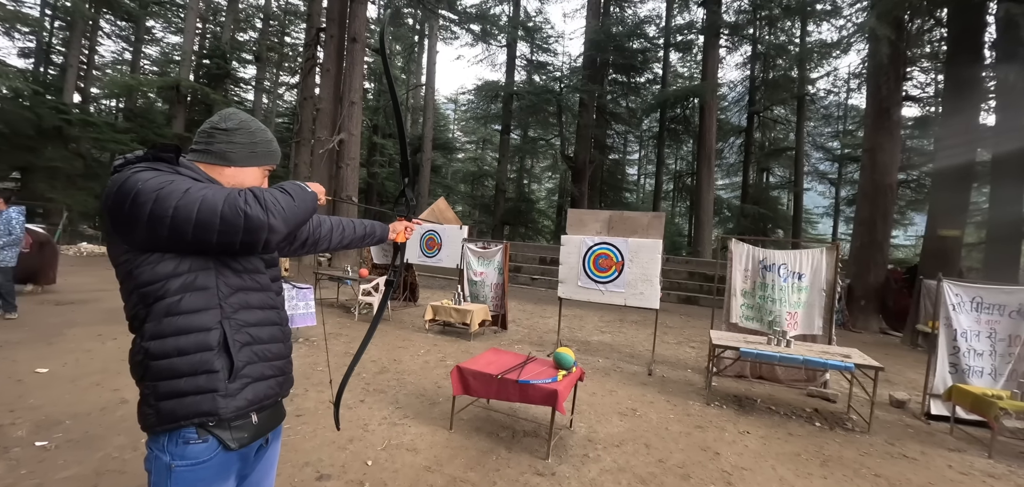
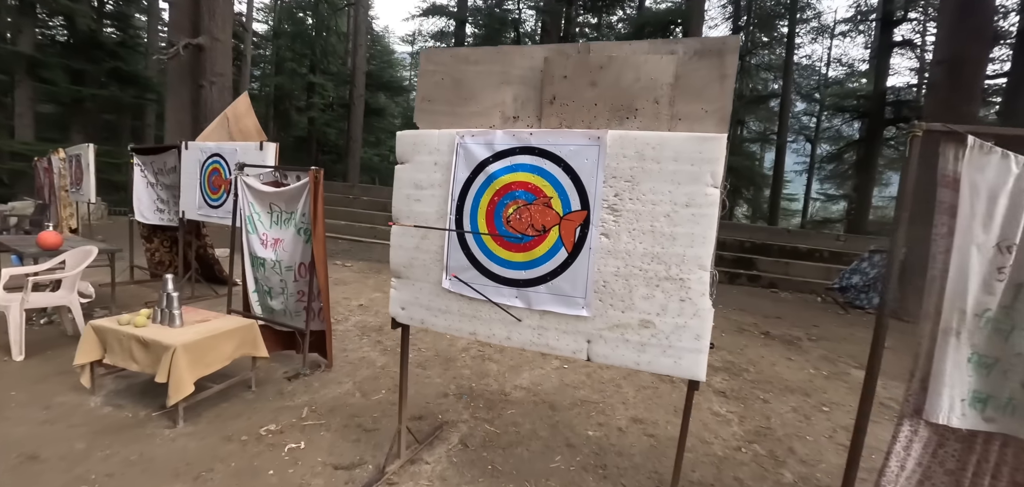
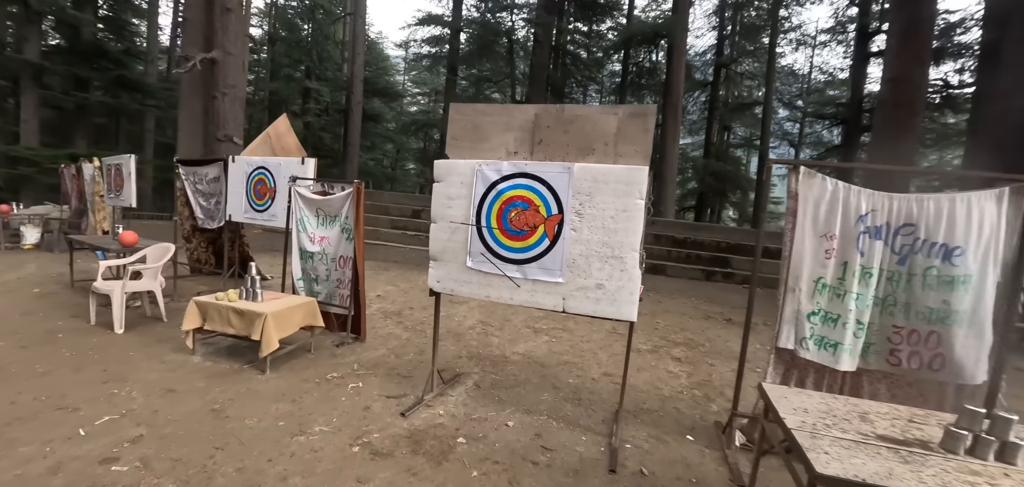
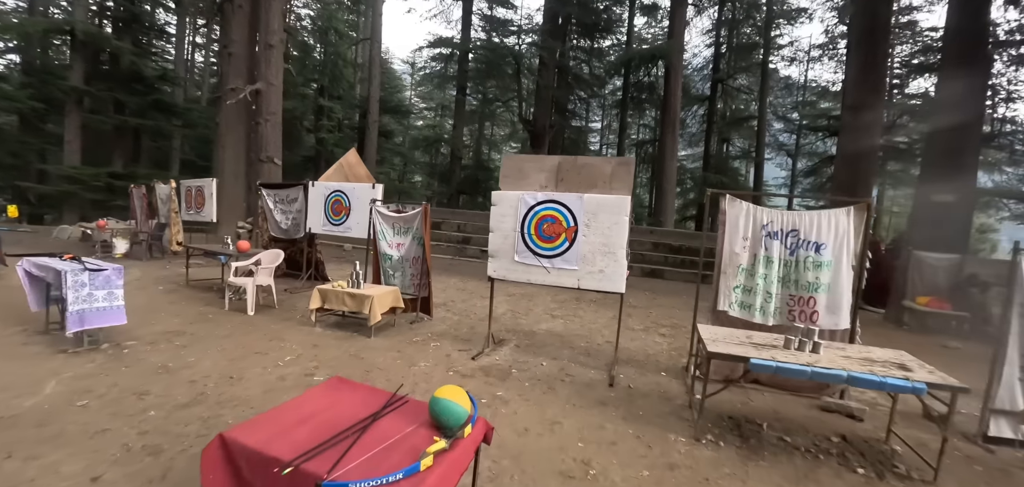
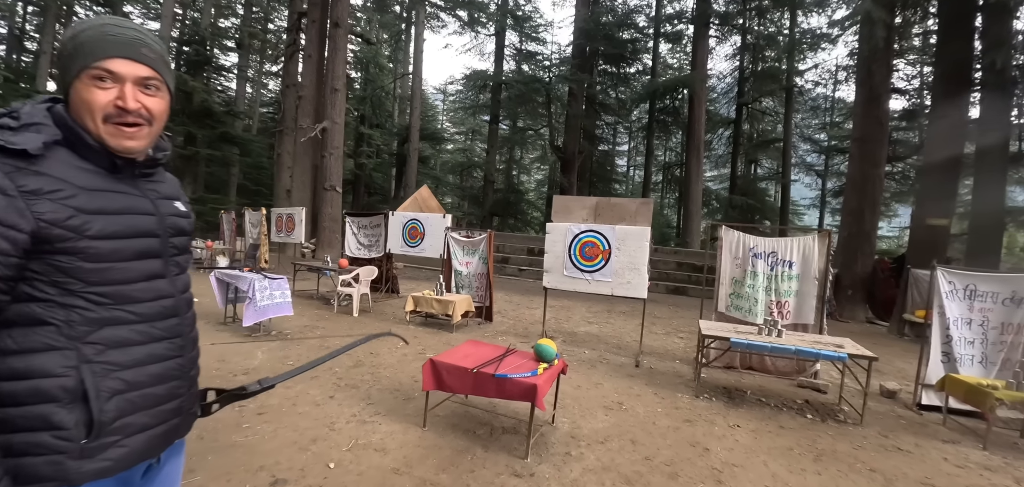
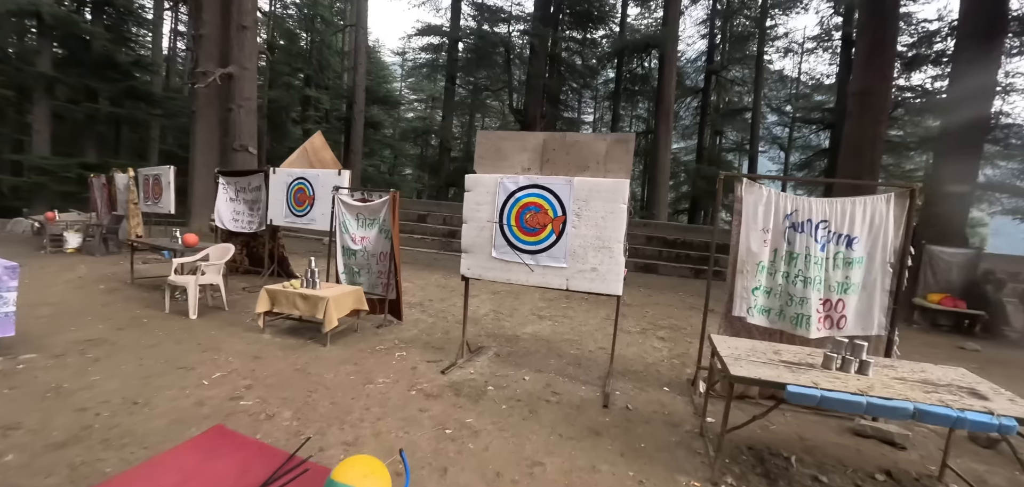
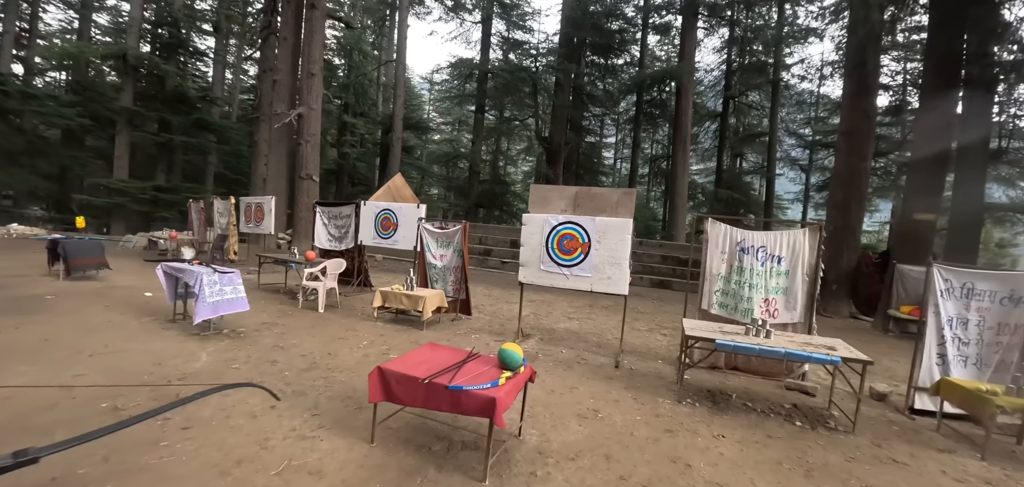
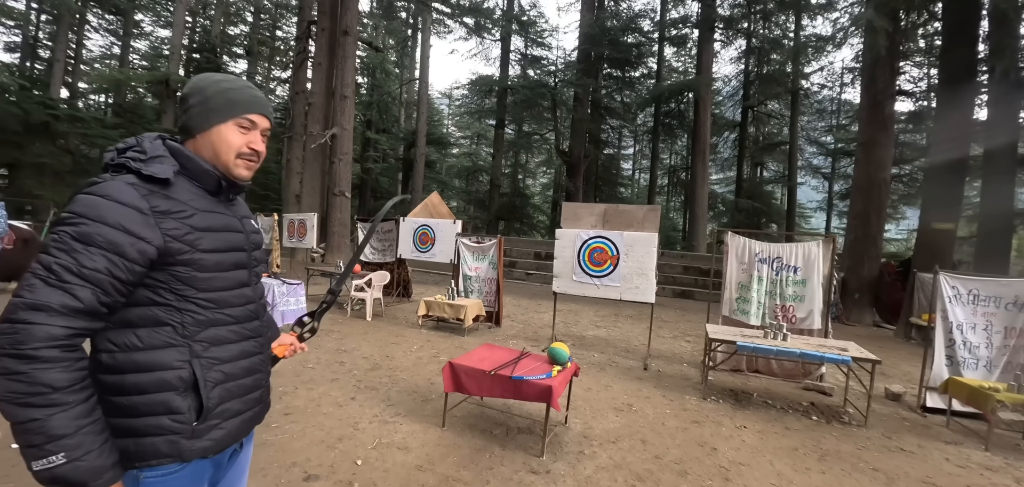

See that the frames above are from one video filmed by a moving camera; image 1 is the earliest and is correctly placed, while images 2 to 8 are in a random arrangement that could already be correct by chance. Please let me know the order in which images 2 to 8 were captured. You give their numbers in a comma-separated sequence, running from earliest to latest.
8, 5, 7, 4, 6, 3, 2
